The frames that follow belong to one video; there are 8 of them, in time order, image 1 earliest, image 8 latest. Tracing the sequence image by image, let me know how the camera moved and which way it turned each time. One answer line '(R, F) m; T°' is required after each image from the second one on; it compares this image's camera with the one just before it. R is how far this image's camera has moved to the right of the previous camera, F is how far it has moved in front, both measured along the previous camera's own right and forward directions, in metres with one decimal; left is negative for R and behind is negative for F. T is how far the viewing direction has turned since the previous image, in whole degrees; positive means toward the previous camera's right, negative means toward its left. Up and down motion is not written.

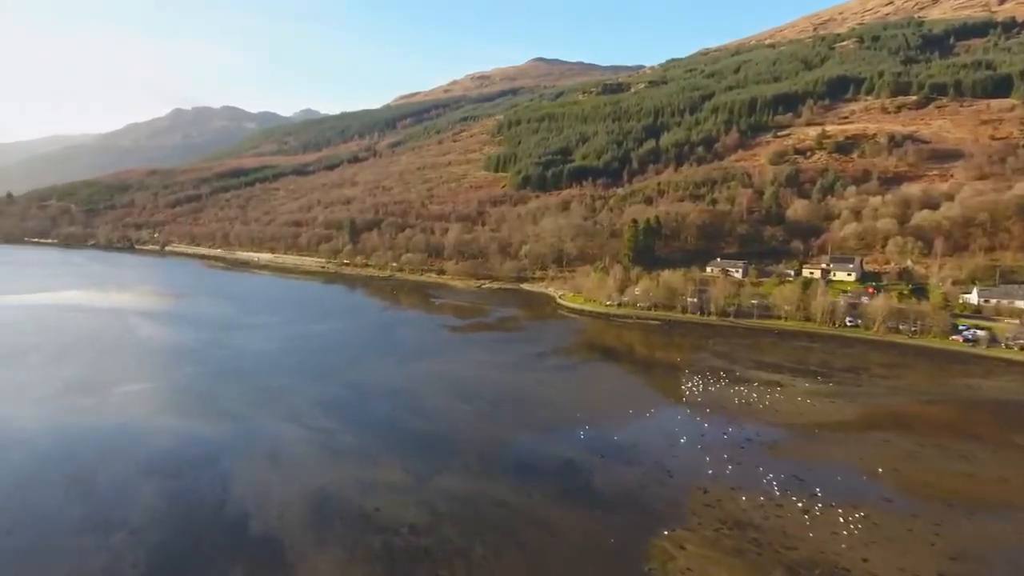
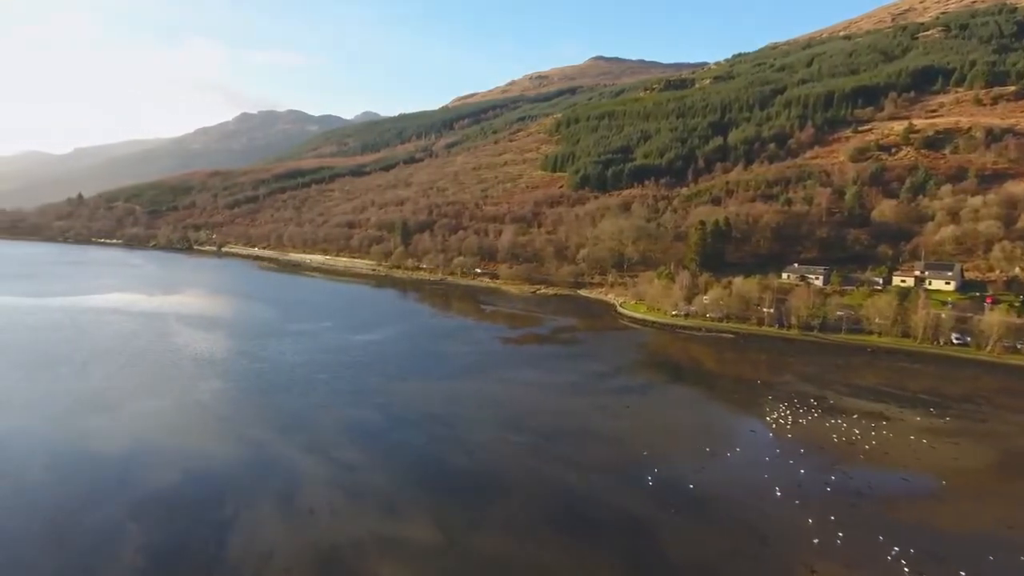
(0.0, +2.9) m; -5°
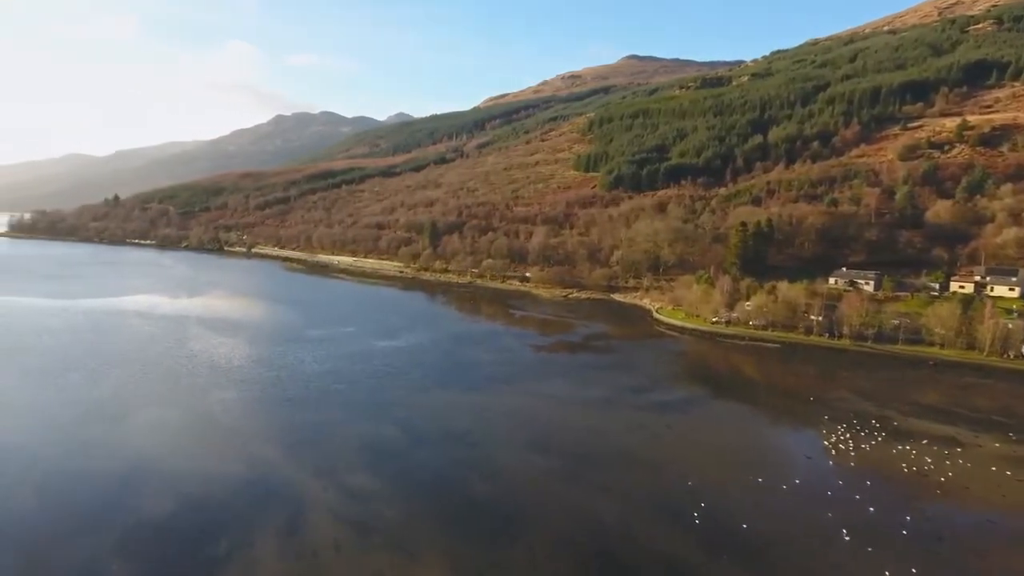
(0.0, +1.7) m; -3°
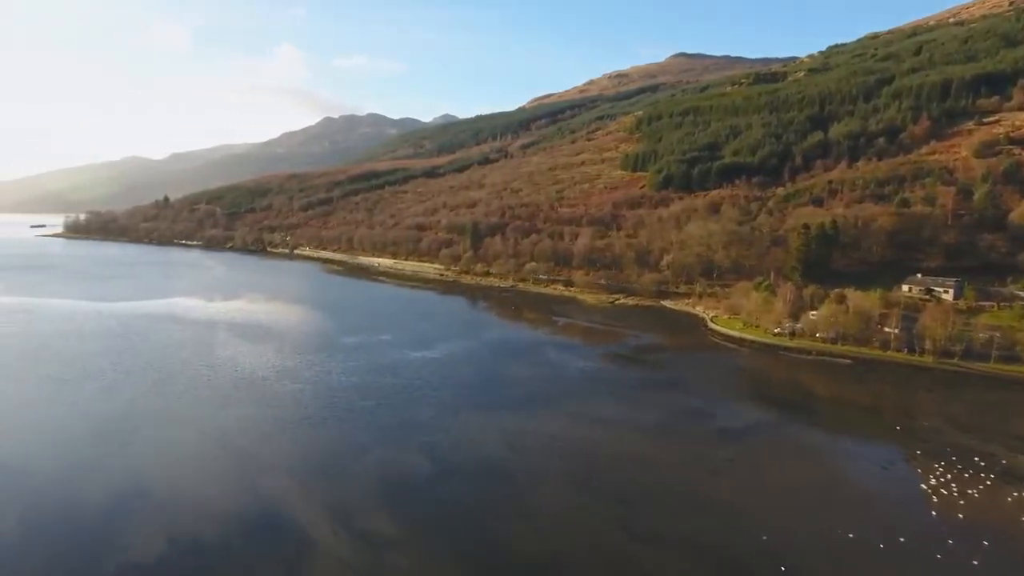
(0.0, +2.2) m; -4°
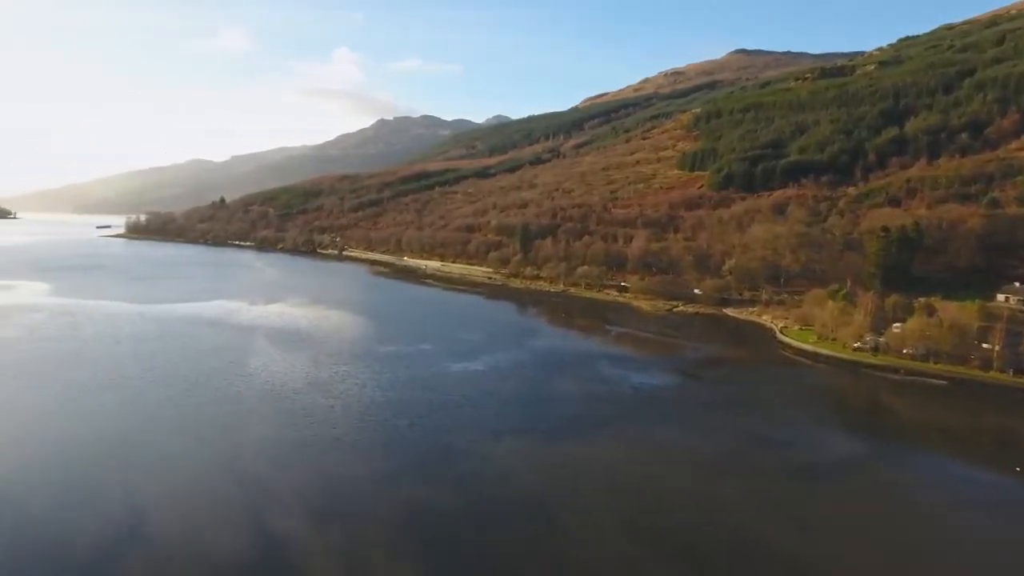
(+0.1, +2.2) m; -4°
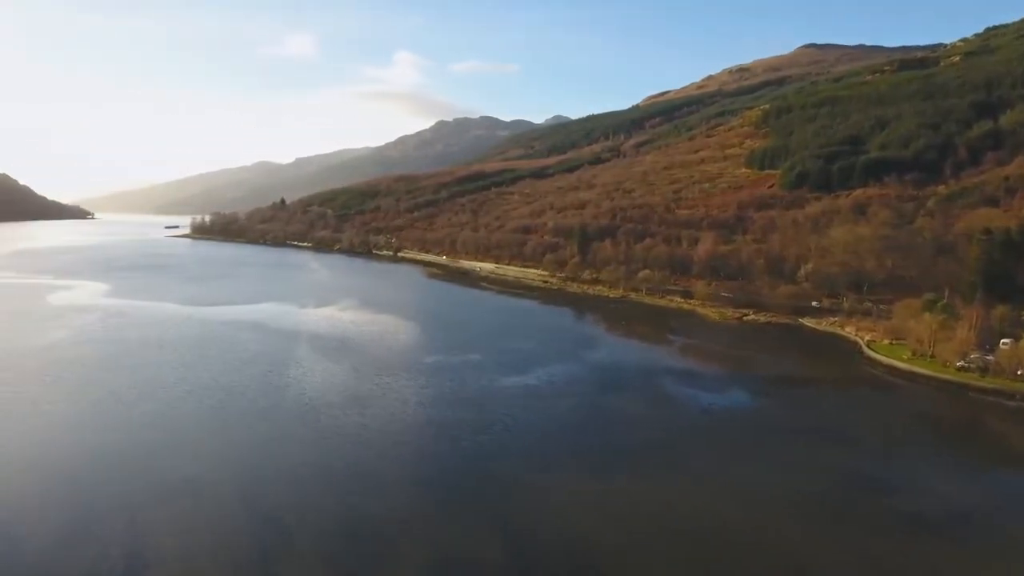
(+0.1, +2.2) m; -5°
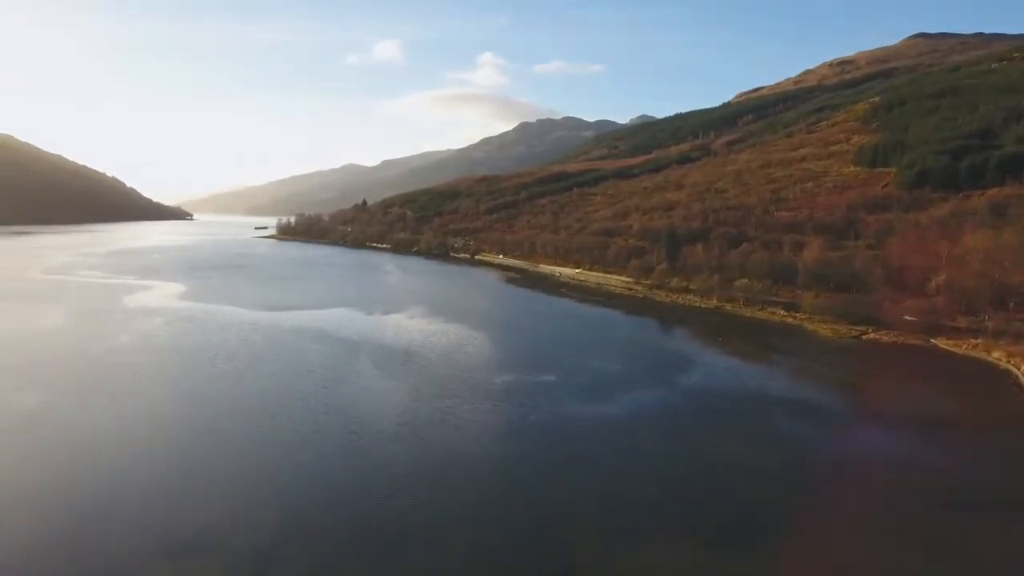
(0.0, +3.3) m; -7°
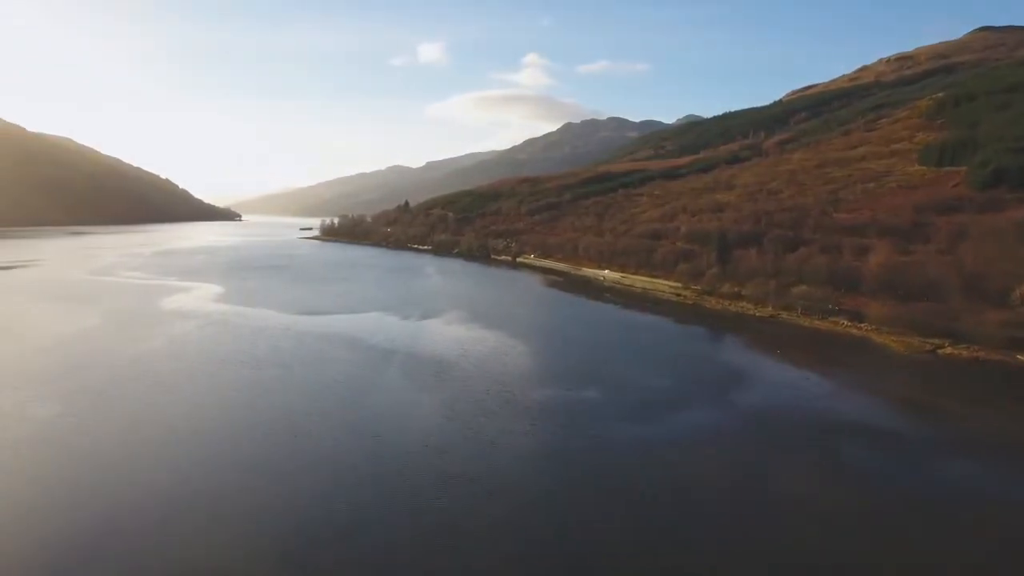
(+0.1, +1.8) m; -3°
